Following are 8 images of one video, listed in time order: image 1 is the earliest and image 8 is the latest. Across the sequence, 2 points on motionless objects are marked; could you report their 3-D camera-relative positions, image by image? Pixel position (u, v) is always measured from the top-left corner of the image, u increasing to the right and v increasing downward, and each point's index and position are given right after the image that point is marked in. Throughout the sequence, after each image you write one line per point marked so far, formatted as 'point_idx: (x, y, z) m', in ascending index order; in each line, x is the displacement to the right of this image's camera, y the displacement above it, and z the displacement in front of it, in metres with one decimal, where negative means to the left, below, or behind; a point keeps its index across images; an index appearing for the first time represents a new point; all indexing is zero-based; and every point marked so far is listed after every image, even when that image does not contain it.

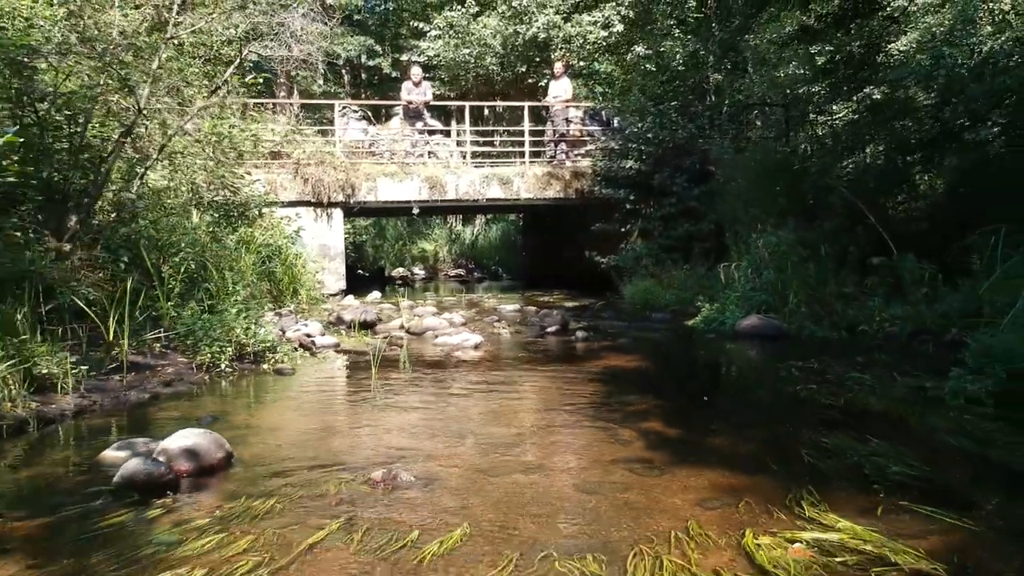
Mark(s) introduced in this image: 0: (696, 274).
0: (+1.5, +0.1, +11.0) m
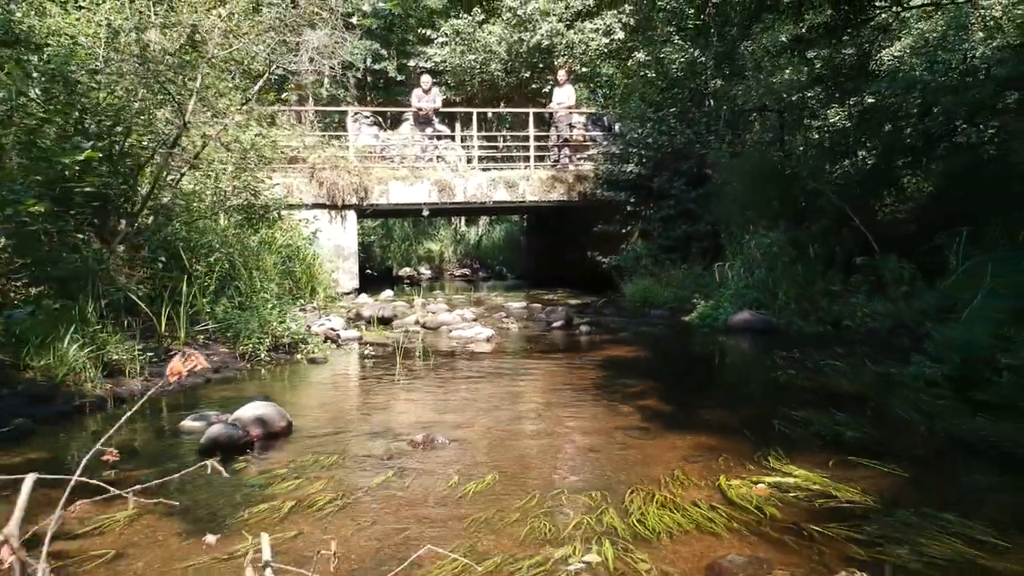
0: (+1.6, +0.1, +11.6) m
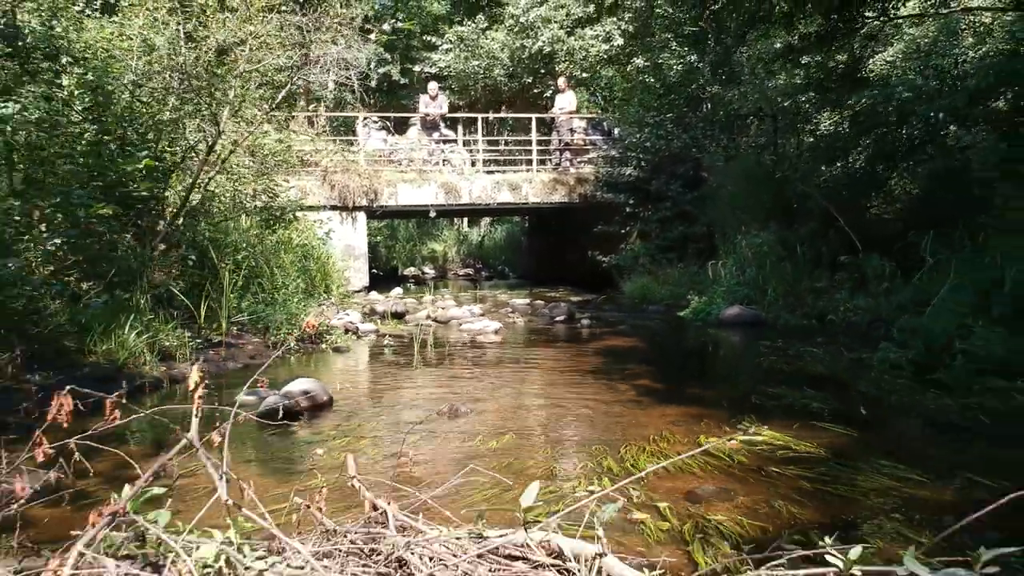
0: (+1.6, +0.2, +12.3) m
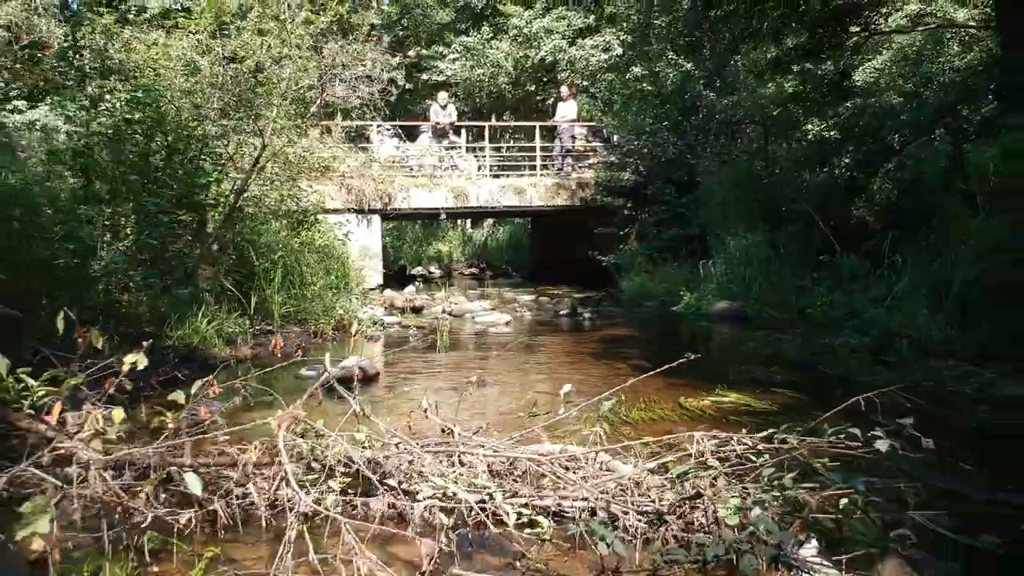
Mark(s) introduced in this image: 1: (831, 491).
0: (+1.7, +0.2, +13.3) m
1: (+0.7, -0.4, +2.8) m
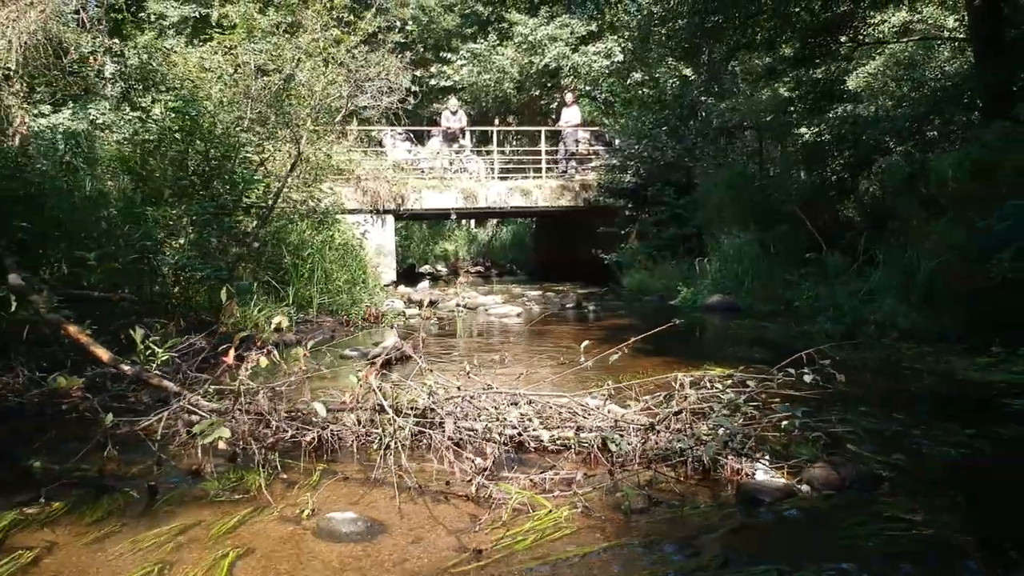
0: (+1.8, +0.2, +14.2) m
1: (+0.8, -0.3, +3.6) m
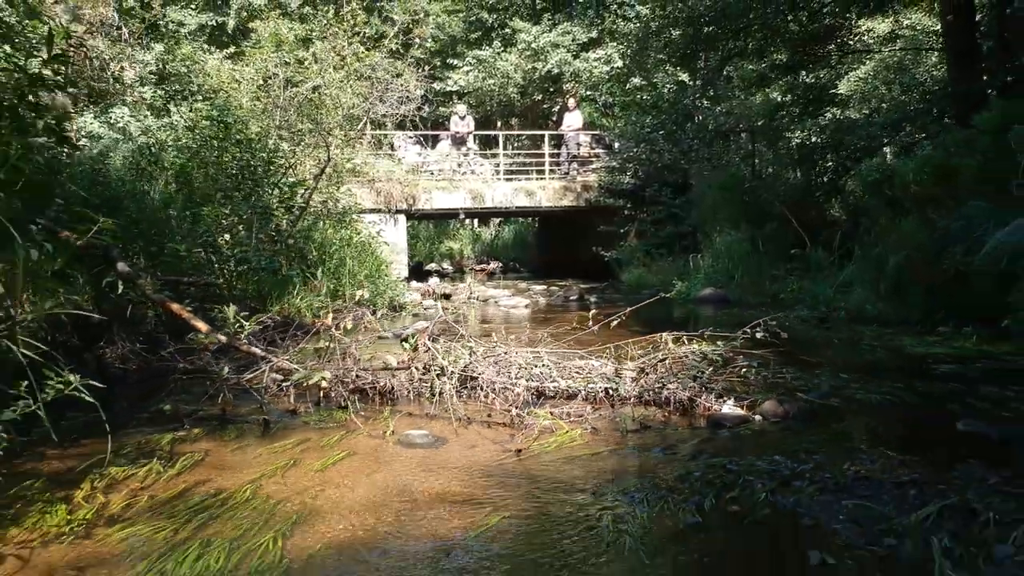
0: (+1.9, +0.3, +15.2) m
1: (+0.8, -0.3, +4.6) m
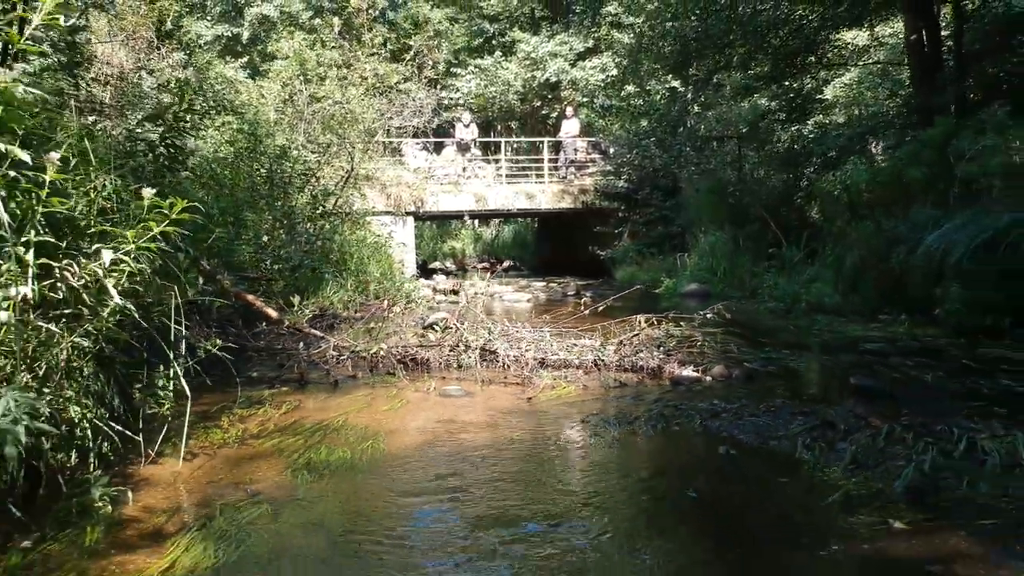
0: (+1.9, +0.3, +16.5) m
1: (+0.9, -0.3, +5.9) m
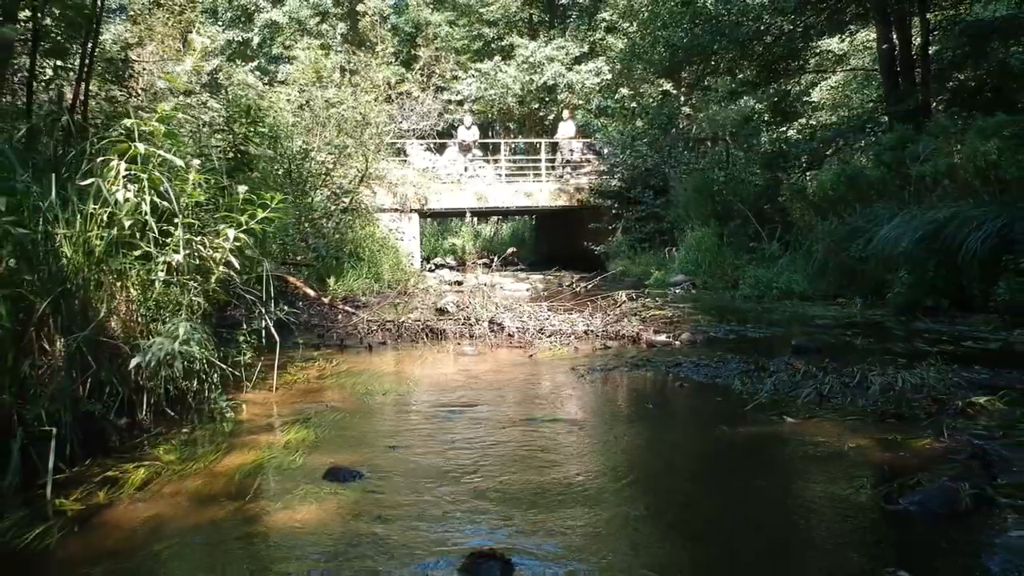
0: (+1.9, +0.4, +17.6) m
1: (+0.9, -0.2, +7.0) m
